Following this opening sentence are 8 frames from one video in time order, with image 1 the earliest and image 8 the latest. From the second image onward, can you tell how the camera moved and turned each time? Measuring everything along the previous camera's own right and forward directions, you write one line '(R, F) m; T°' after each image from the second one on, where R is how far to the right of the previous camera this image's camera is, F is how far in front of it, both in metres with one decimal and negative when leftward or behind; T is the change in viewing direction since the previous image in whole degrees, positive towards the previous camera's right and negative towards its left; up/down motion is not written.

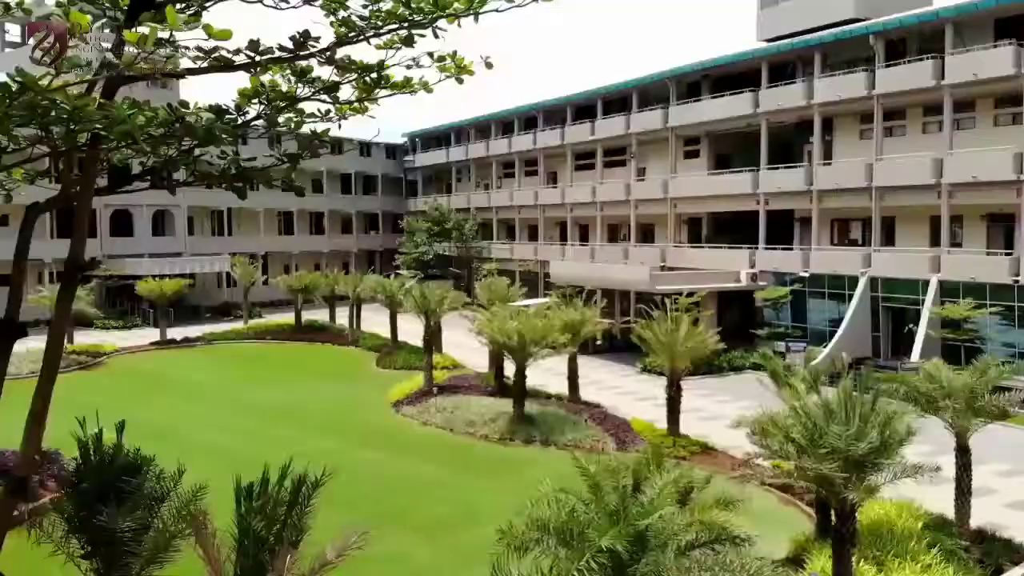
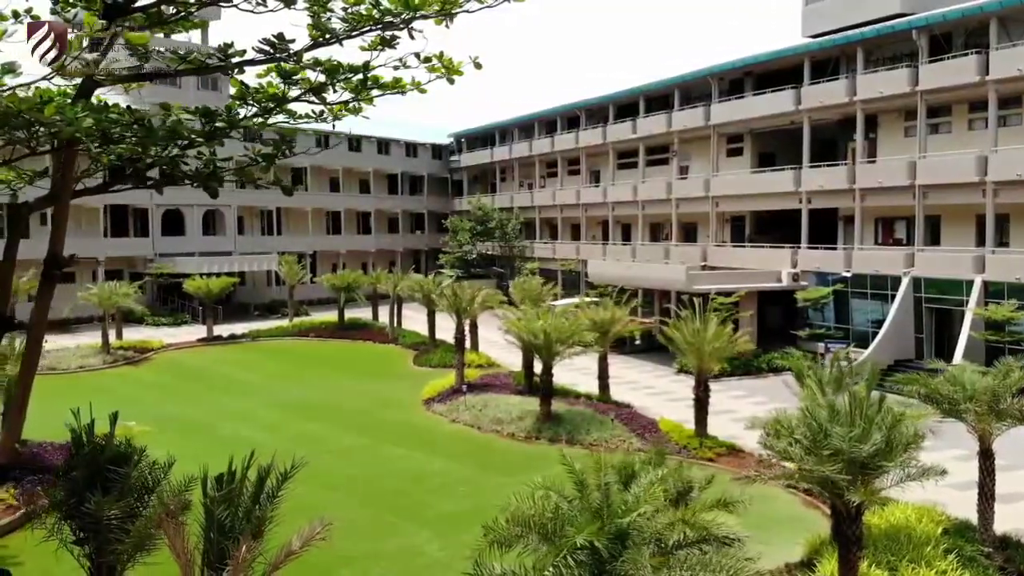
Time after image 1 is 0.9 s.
(+0.7, -0.1) m; -4°
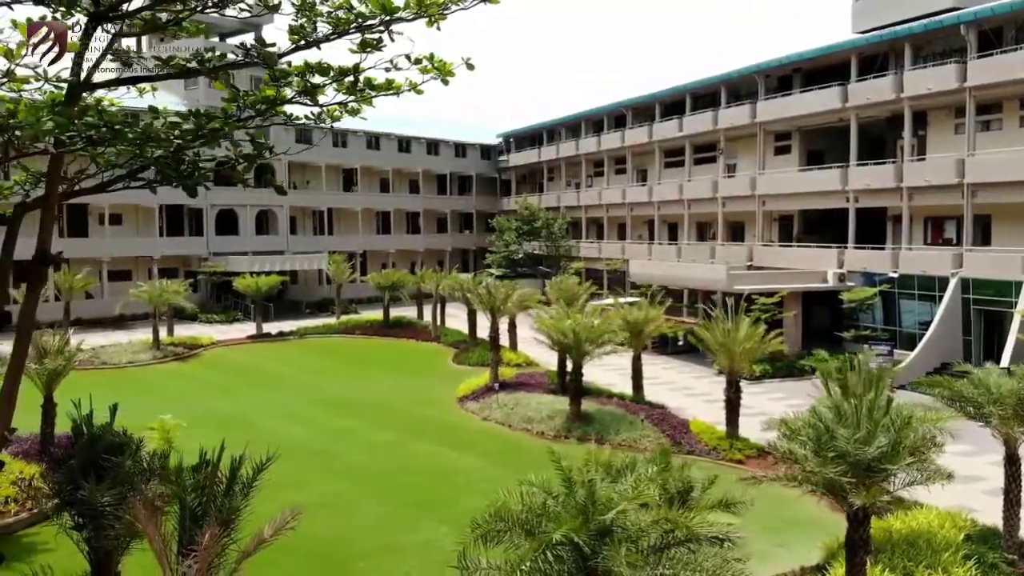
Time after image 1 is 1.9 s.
(+0.7, -0.1) m; -4°
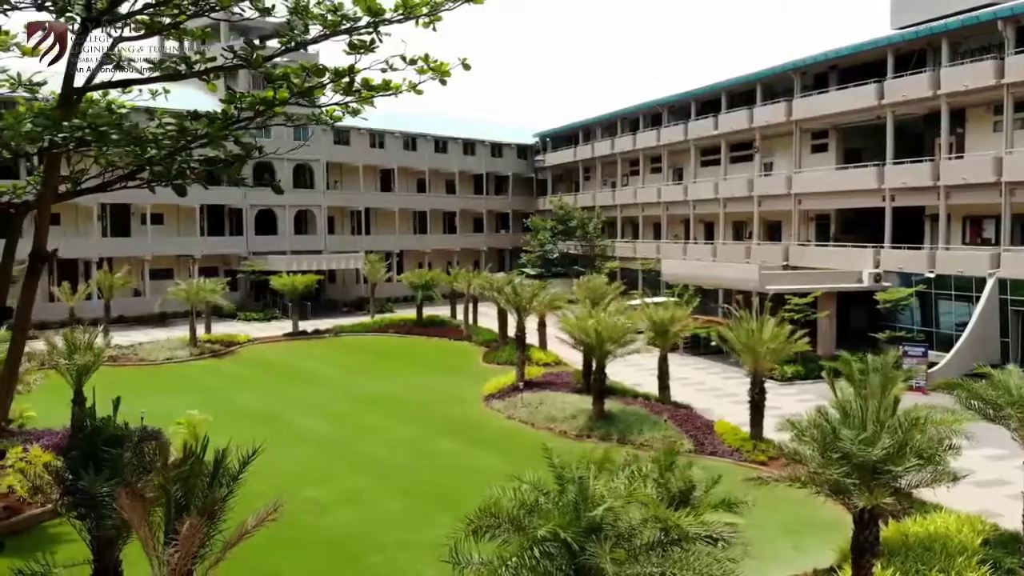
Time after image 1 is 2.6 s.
(+0.5, -0.1) m; -3°
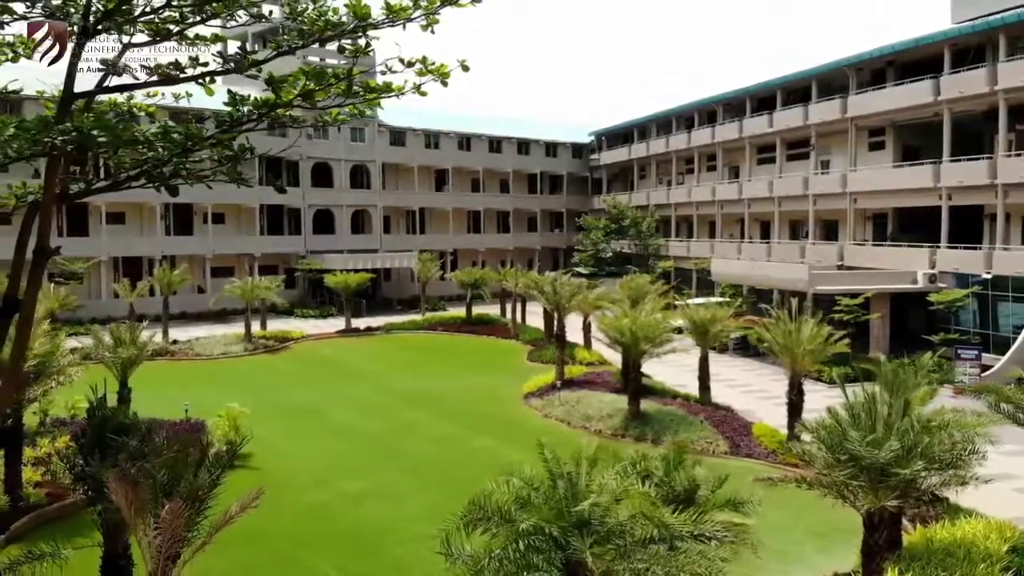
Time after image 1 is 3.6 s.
(+0.7, -0.1) m; -4°
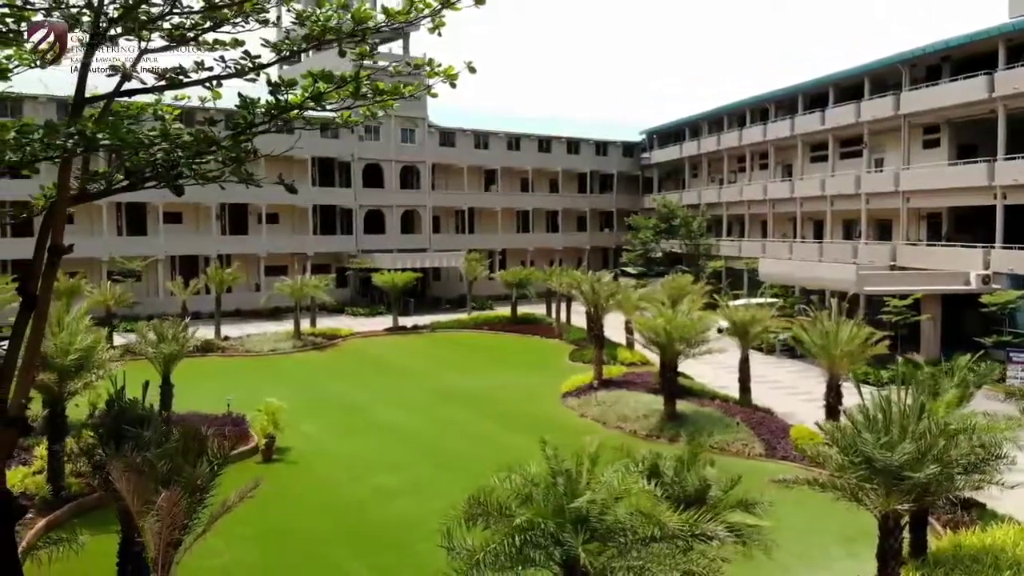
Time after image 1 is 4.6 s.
(+0.6, -0.1) m; -4°
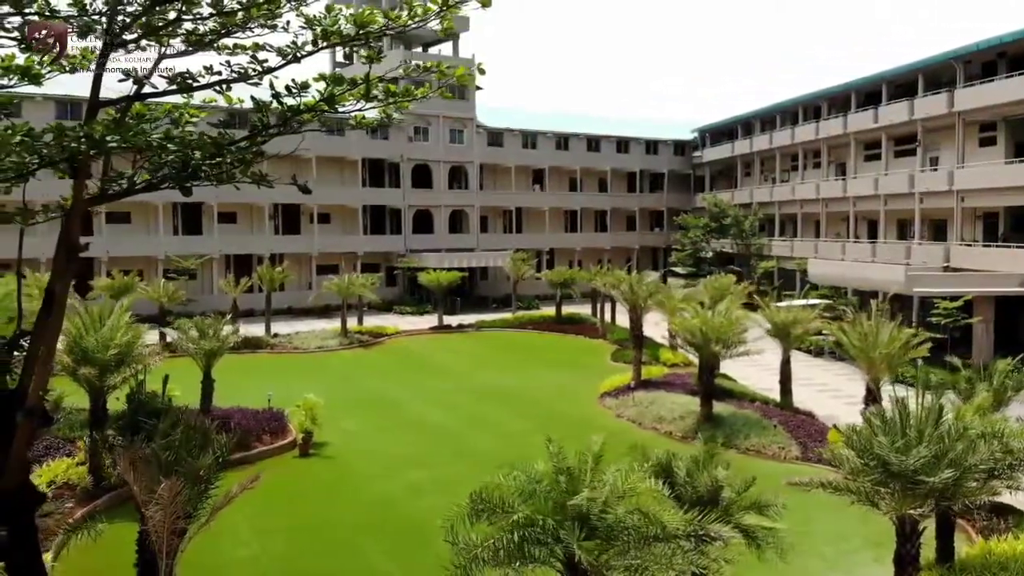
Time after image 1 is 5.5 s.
(+0.5, -0.1) m; -4°
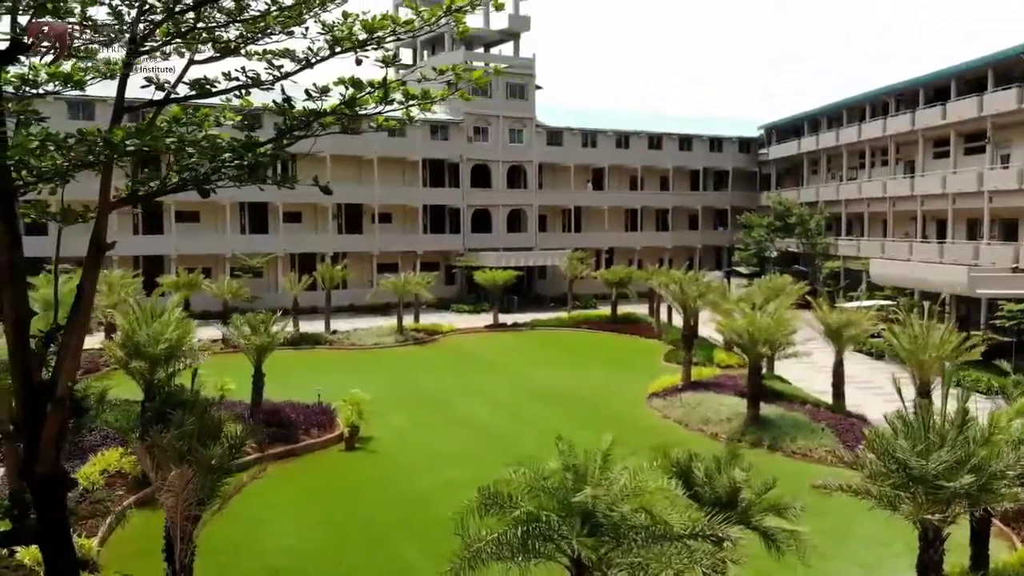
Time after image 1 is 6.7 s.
(+0.6, -0.1) m; -5°
